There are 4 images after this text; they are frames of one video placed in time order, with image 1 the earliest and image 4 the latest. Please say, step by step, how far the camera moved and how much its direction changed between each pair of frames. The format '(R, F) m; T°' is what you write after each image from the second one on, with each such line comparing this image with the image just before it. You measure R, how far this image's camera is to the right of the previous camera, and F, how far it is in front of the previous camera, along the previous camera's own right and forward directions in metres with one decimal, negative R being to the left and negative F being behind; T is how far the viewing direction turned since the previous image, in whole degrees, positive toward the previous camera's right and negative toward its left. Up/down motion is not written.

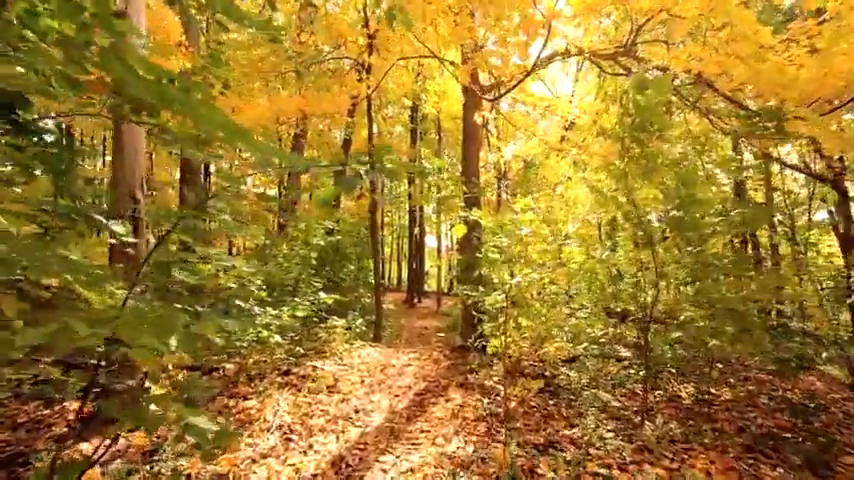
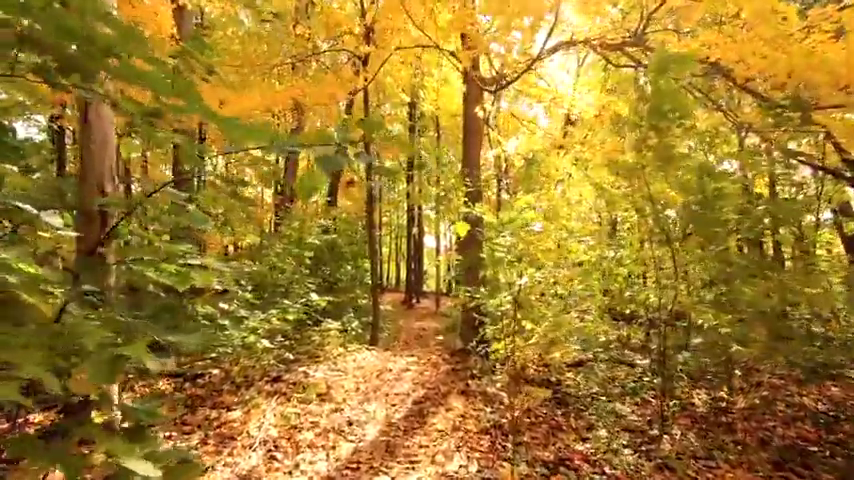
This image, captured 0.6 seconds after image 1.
(0.0, +0.4) m; 0°
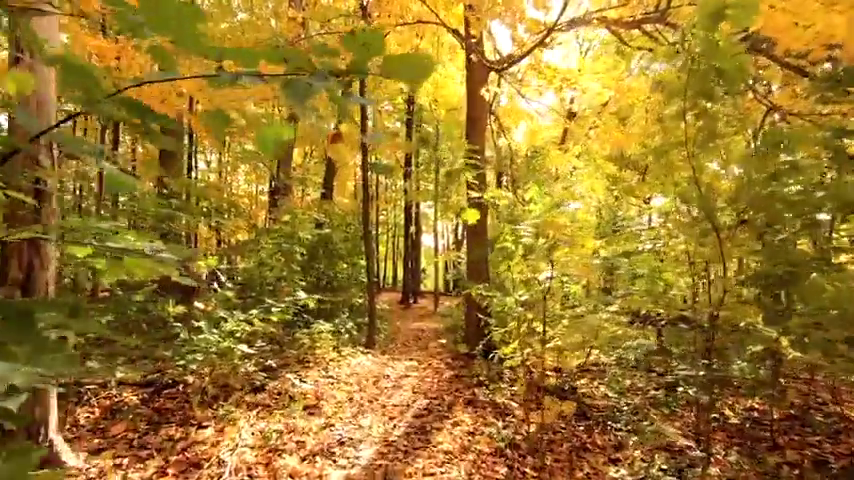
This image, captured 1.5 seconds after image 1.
(0.0, +0.6) m; 0°
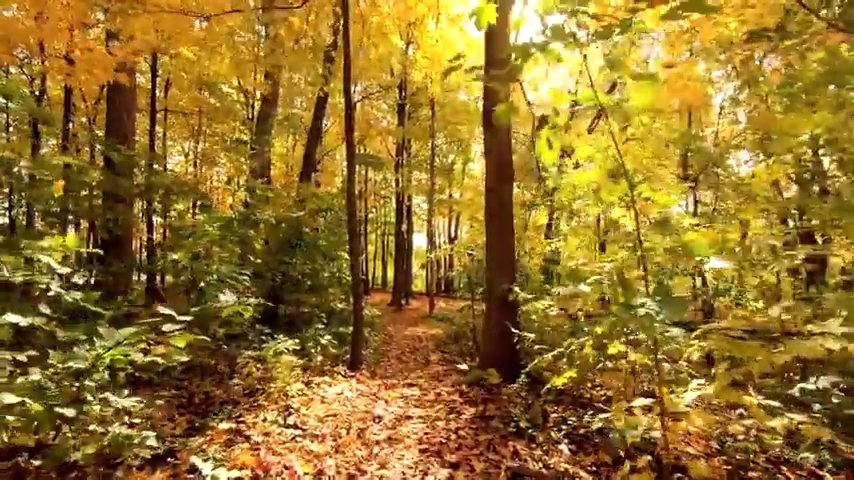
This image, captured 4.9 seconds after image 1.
(-0.1, +2.1) m; +1°
